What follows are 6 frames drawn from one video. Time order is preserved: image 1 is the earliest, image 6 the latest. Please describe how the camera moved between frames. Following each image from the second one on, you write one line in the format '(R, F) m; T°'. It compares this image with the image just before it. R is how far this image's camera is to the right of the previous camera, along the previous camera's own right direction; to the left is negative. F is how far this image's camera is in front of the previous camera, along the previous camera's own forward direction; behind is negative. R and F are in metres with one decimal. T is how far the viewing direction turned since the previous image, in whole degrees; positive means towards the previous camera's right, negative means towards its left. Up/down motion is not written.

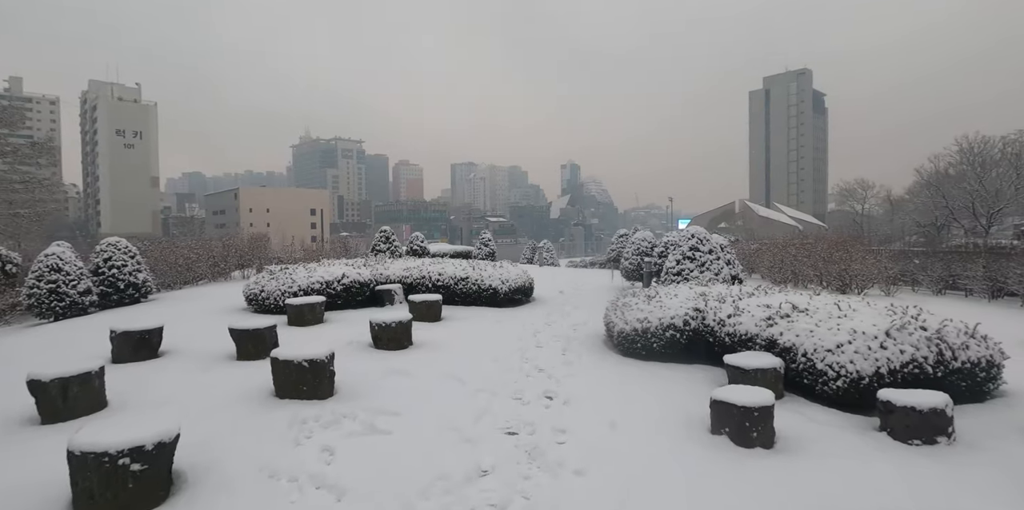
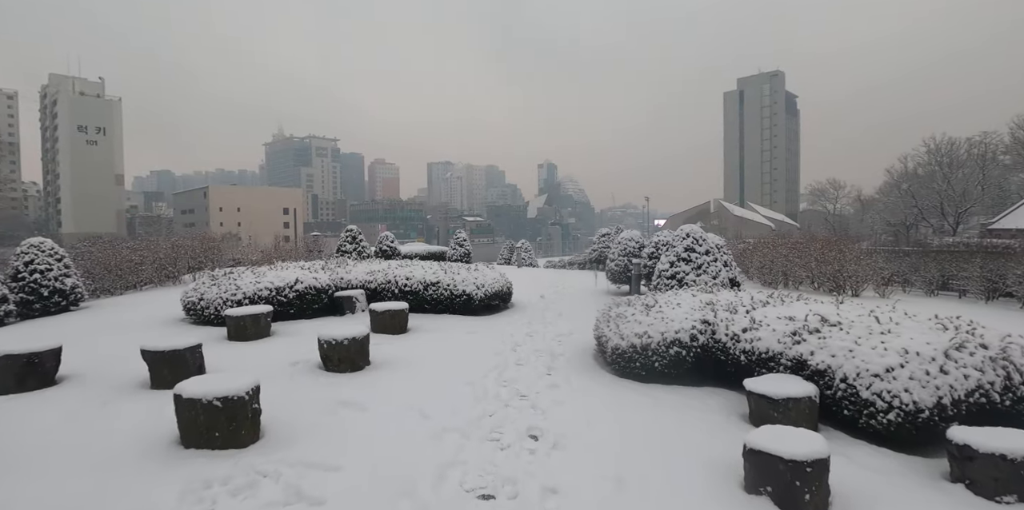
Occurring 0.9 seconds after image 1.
(0.0, +1.1) m; +2°
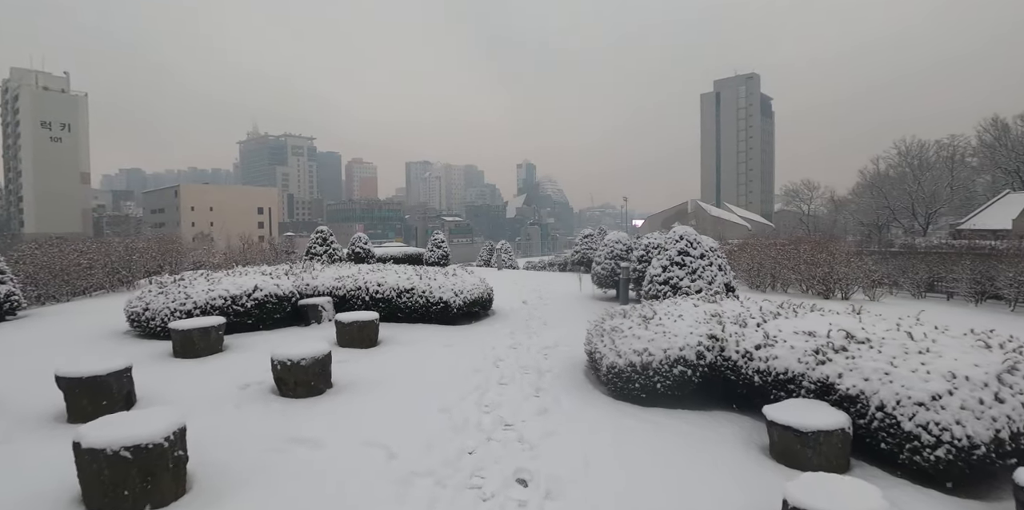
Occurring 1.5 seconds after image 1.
(0.0, +0.7) m; +2°
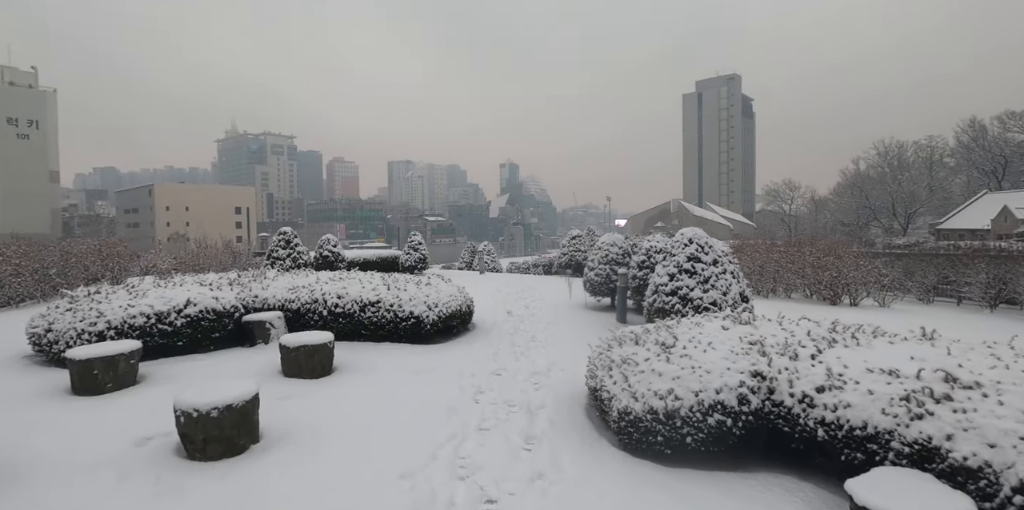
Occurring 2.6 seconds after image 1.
(0.0, +1.2) m; +2°
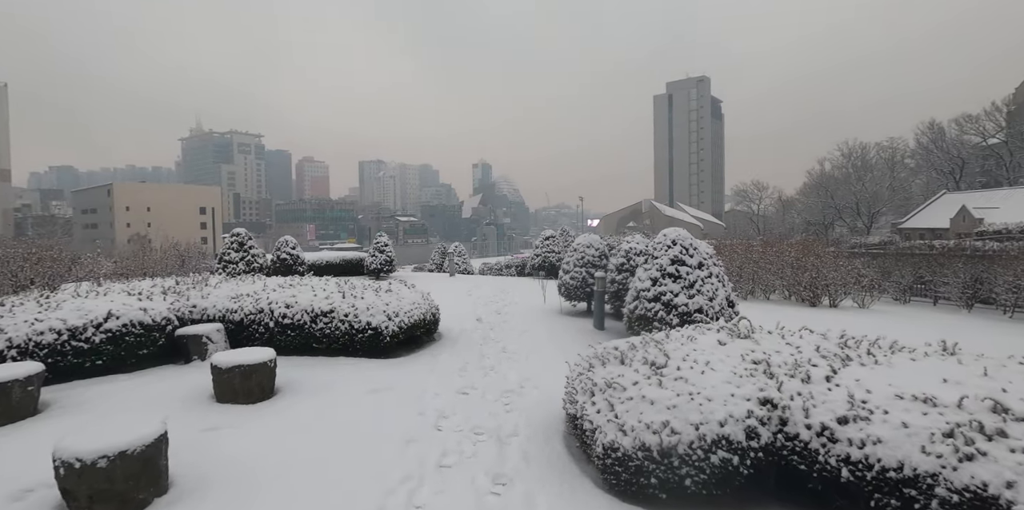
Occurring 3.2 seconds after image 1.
(+0.1, +0.7) m; +3°
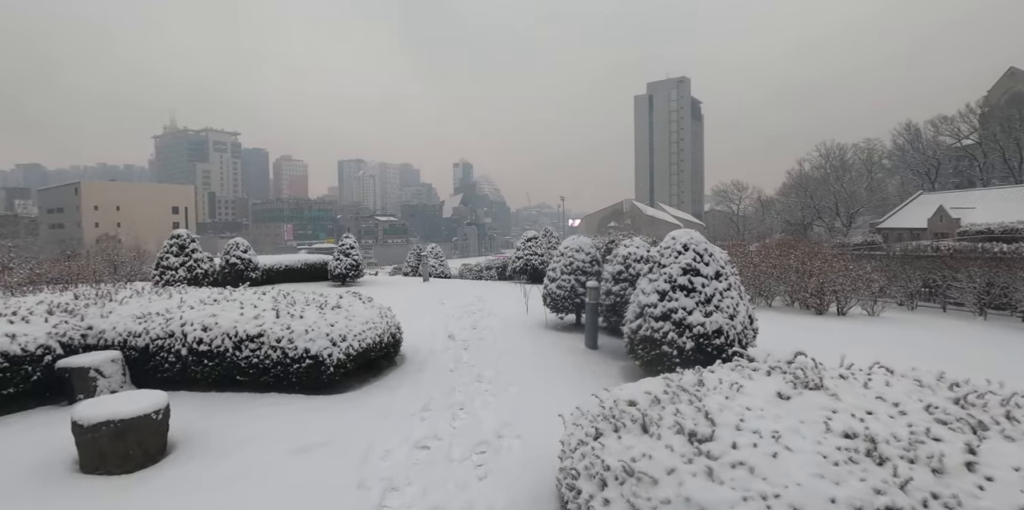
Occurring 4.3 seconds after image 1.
(+0.1, +1.3) m; +2°
